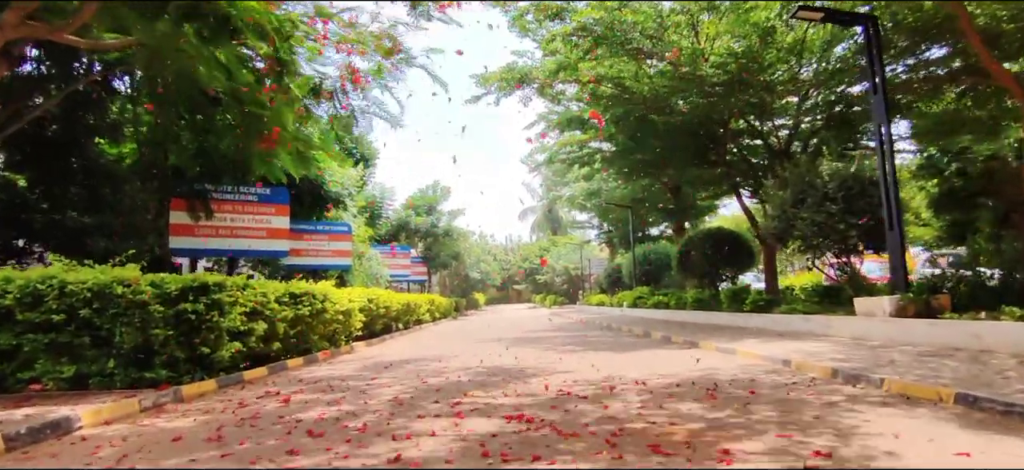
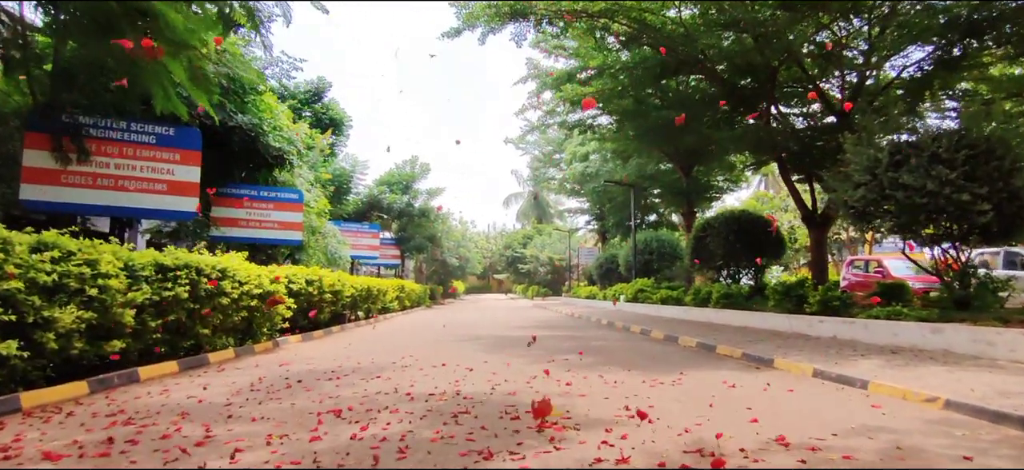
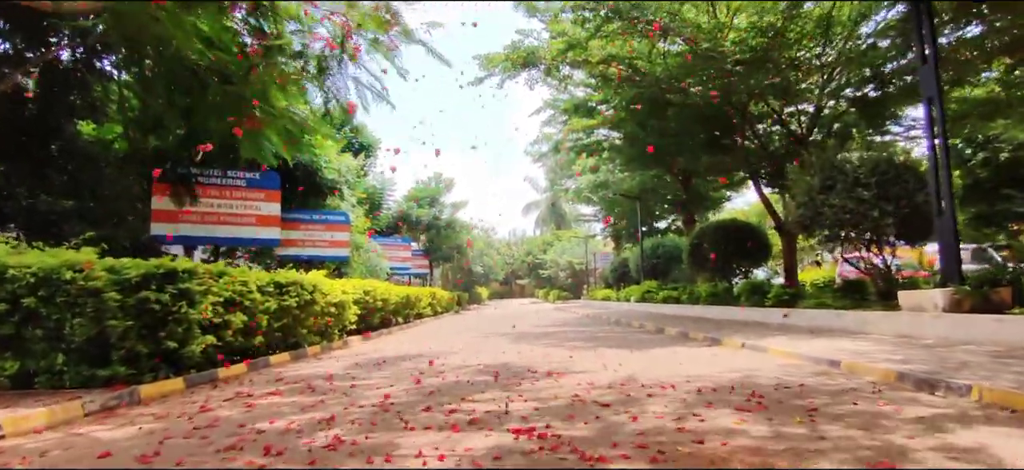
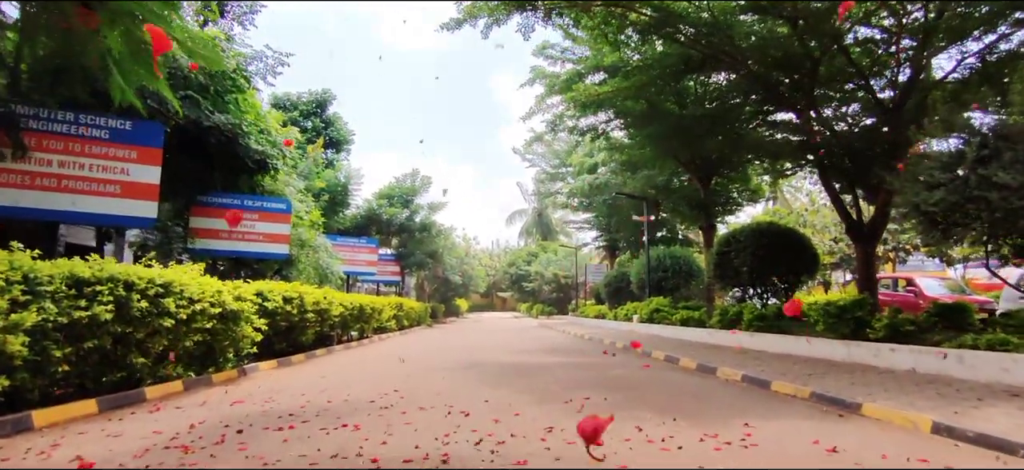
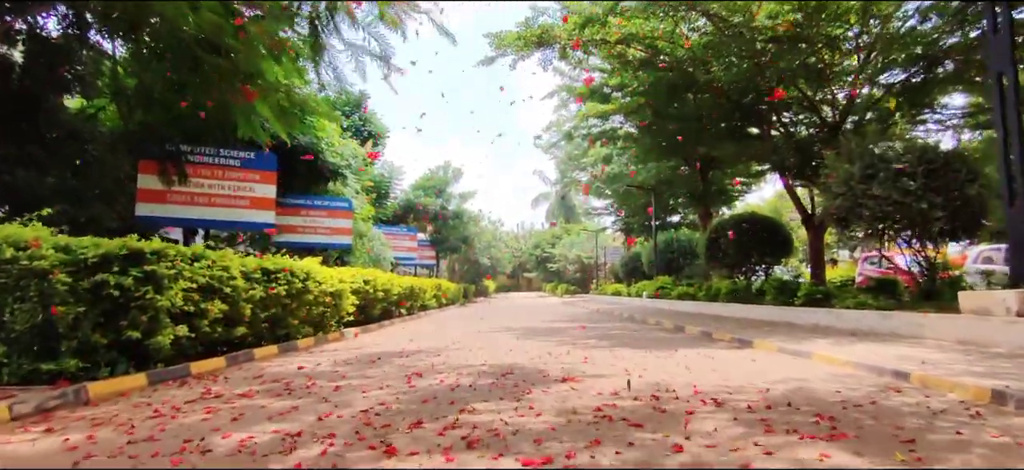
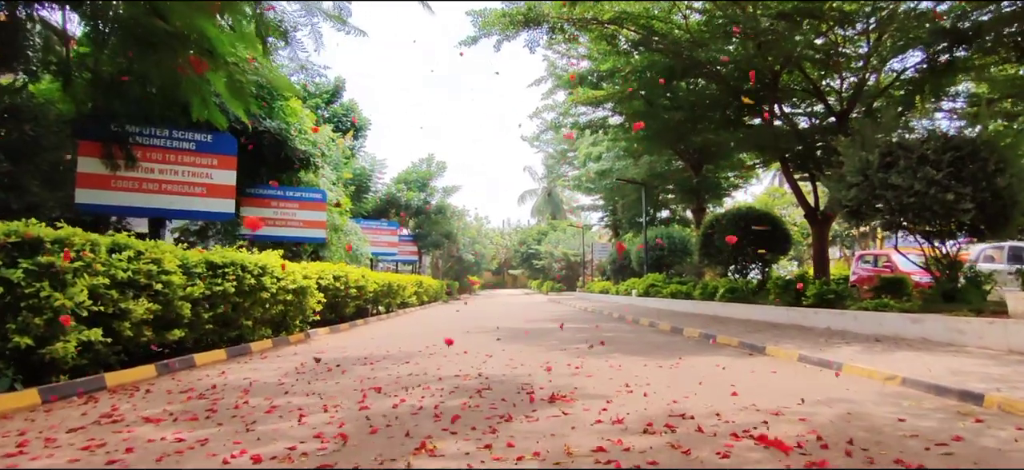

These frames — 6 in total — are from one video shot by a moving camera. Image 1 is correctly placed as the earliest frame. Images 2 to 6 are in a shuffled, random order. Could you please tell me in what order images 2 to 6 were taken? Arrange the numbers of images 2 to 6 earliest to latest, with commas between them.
3, 5, 6, 2, 4
